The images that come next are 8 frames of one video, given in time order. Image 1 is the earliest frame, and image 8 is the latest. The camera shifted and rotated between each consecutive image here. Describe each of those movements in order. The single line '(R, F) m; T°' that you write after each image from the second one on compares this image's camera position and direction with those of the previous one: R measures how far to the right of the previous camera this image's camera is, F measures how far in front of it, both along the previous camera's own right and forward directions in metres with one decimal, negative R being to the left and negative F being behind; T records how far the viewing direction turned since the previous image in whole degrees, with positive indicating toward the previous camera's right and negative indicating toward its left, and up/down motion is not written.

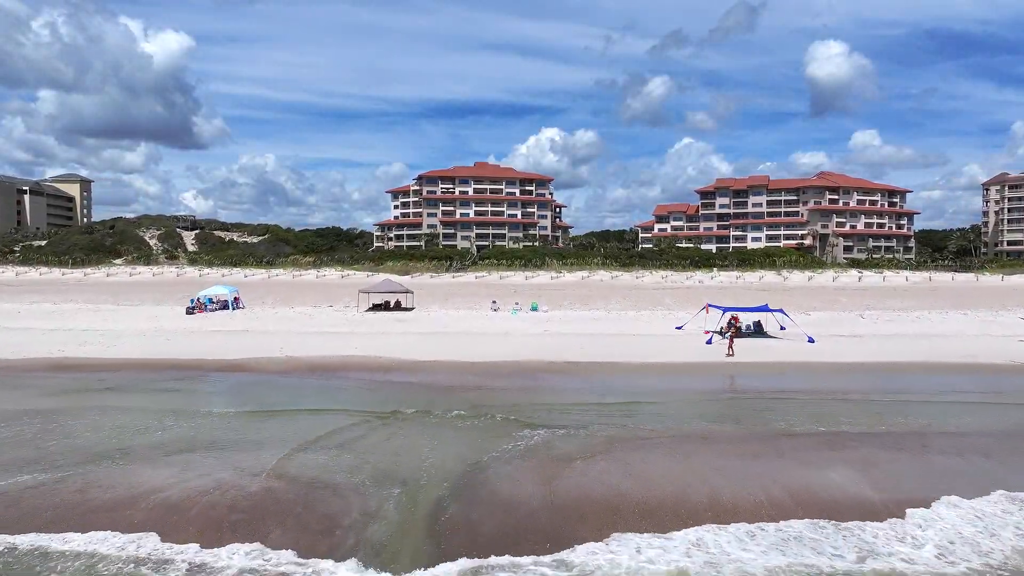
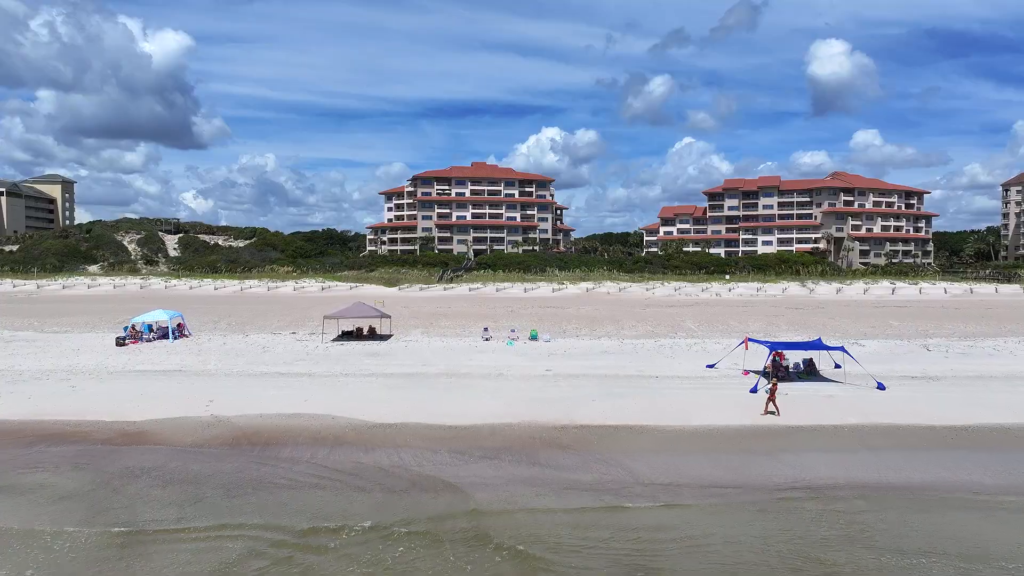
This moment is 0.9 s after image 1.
(+0.2, +3.9) m; 0°
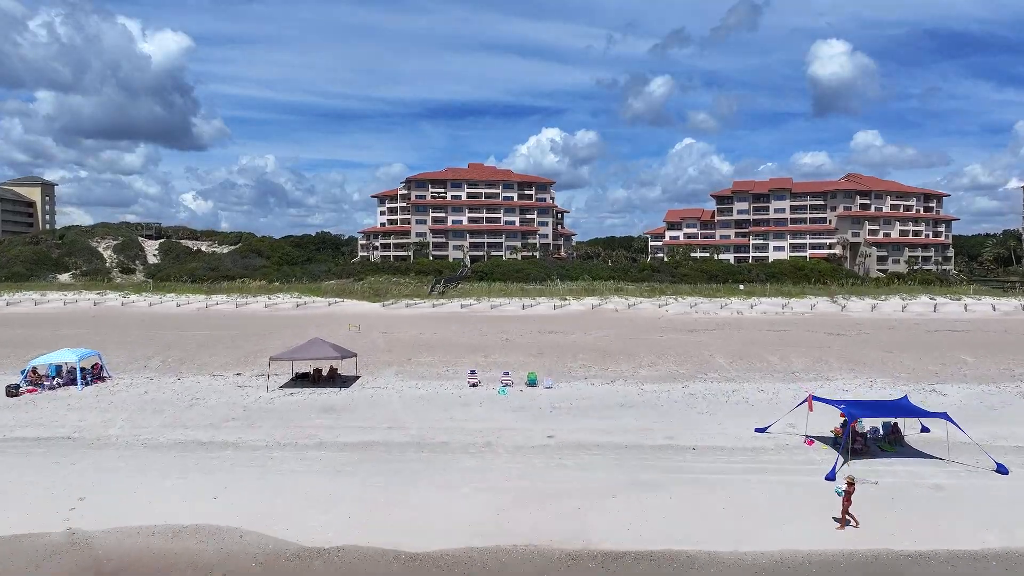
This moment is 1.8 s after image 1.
(+0.2, +3.9) m; 0°
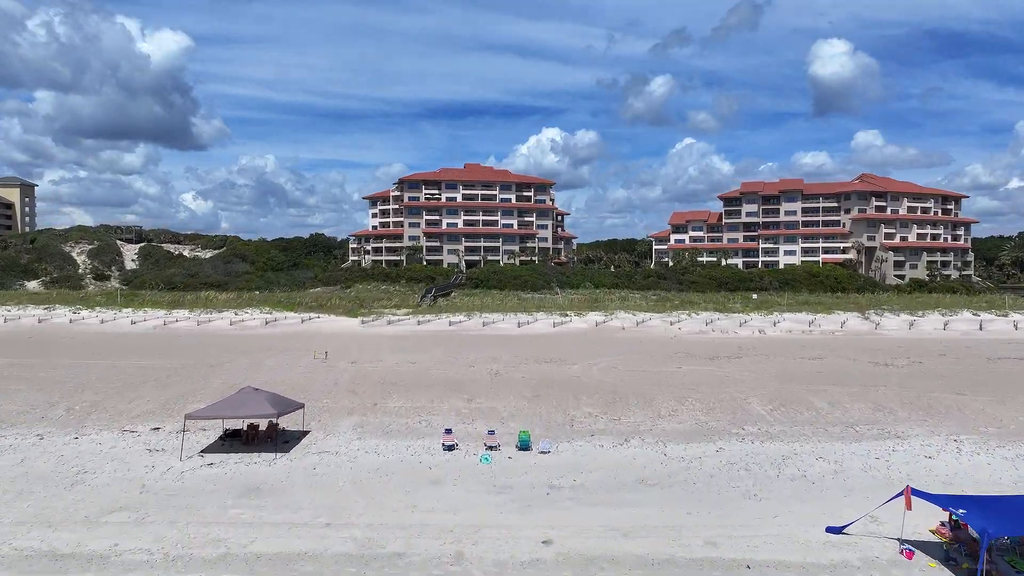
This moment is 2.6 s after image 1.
(+0.3, +3.6) m; 0°
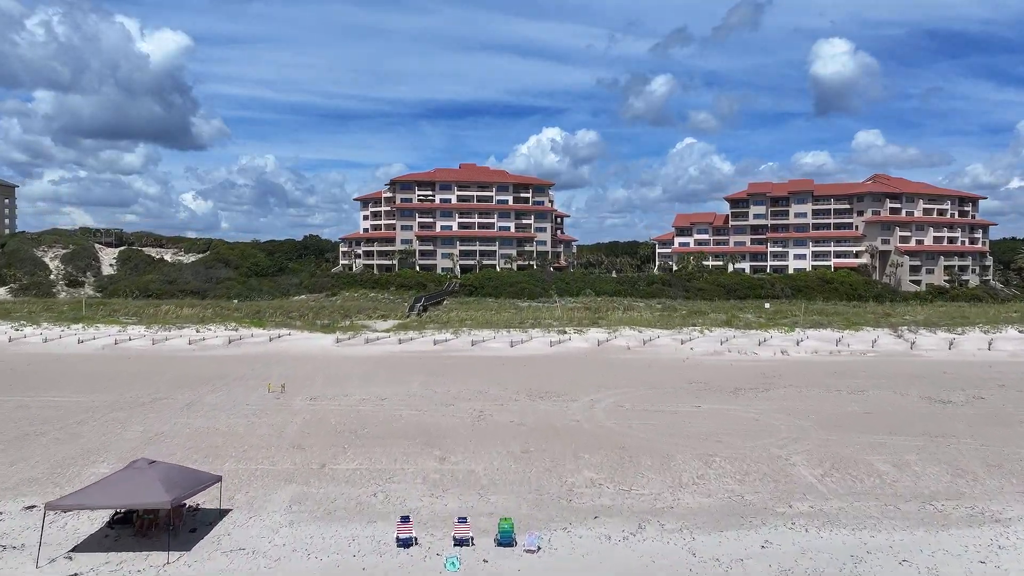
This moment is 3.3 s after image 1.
(+0.3, +3.2) m; 0°
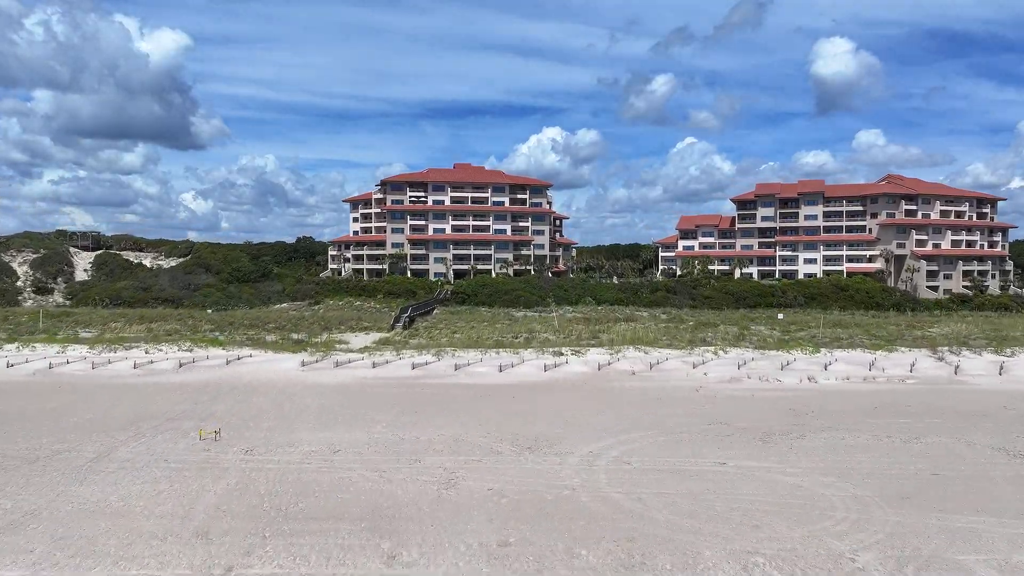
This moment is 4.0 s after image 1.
(+0.4, +3.3) m; 0°
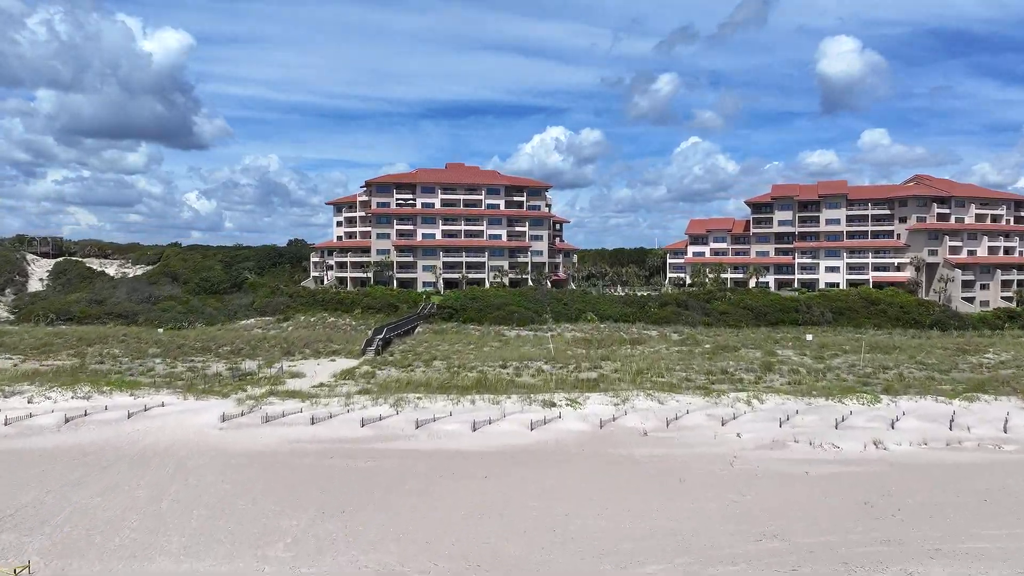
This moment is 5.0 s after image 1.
(+0.7, +5.3) m; 0°
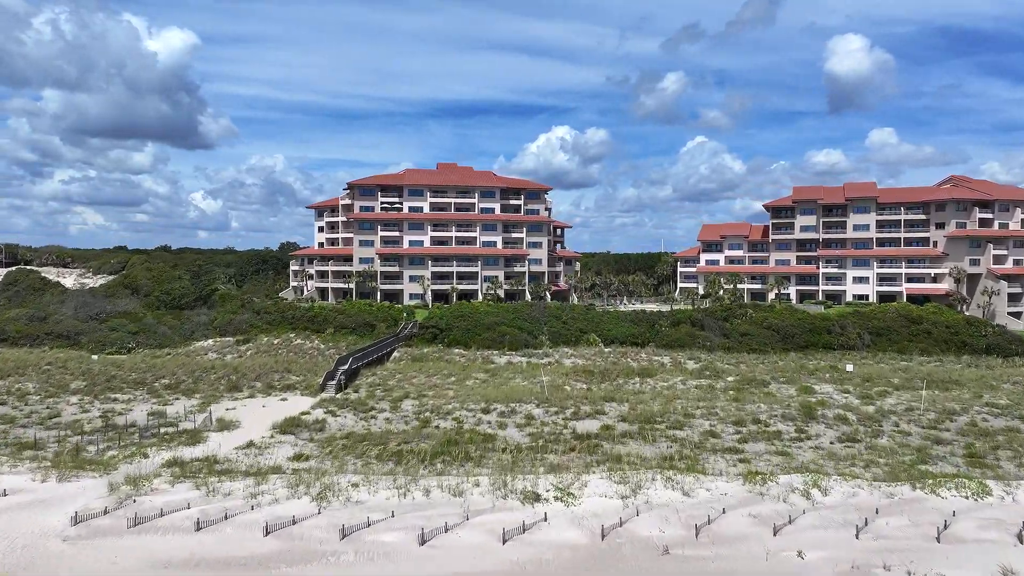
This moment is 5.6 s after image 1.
(+0.8, +5.5) m; 0°
